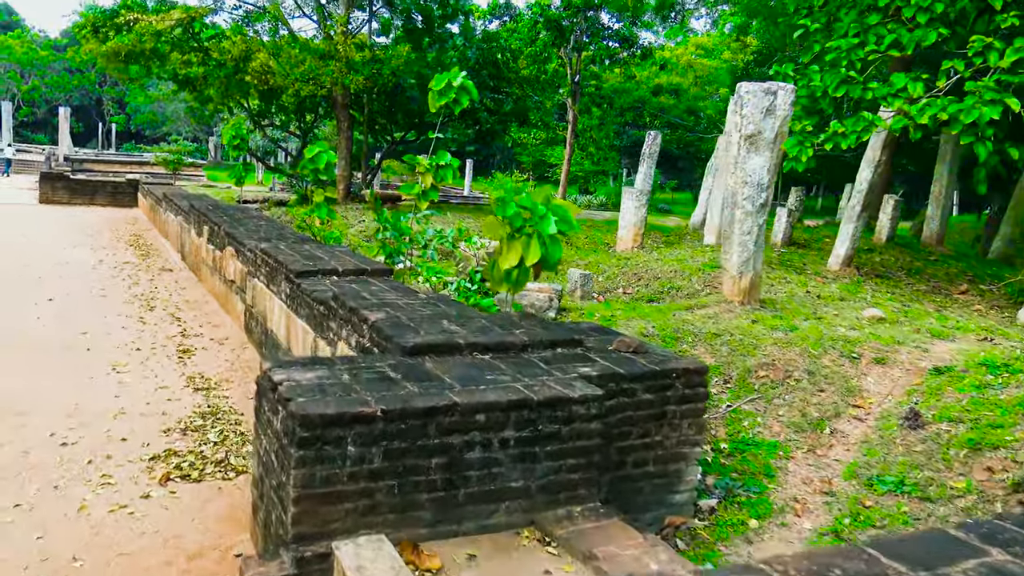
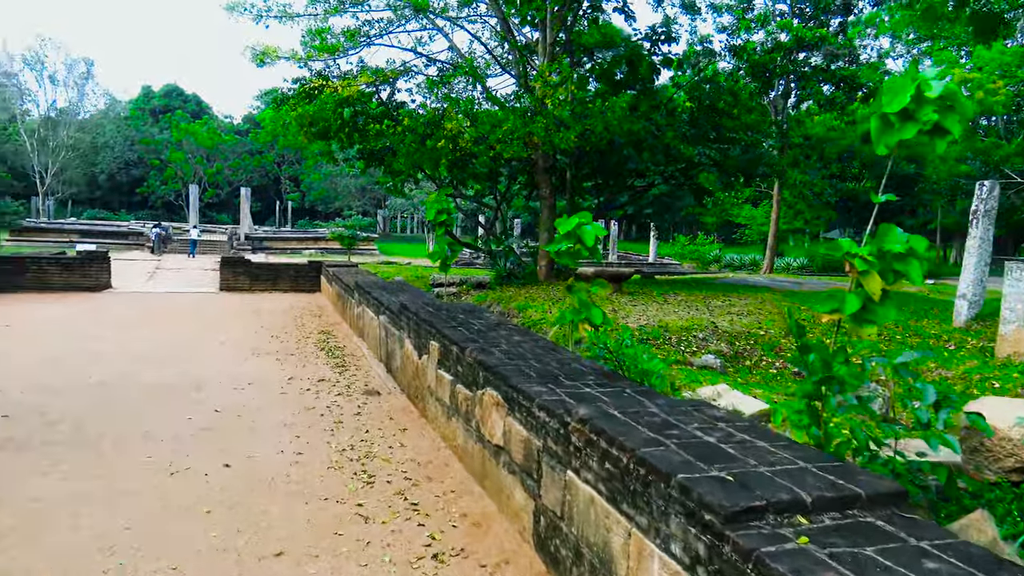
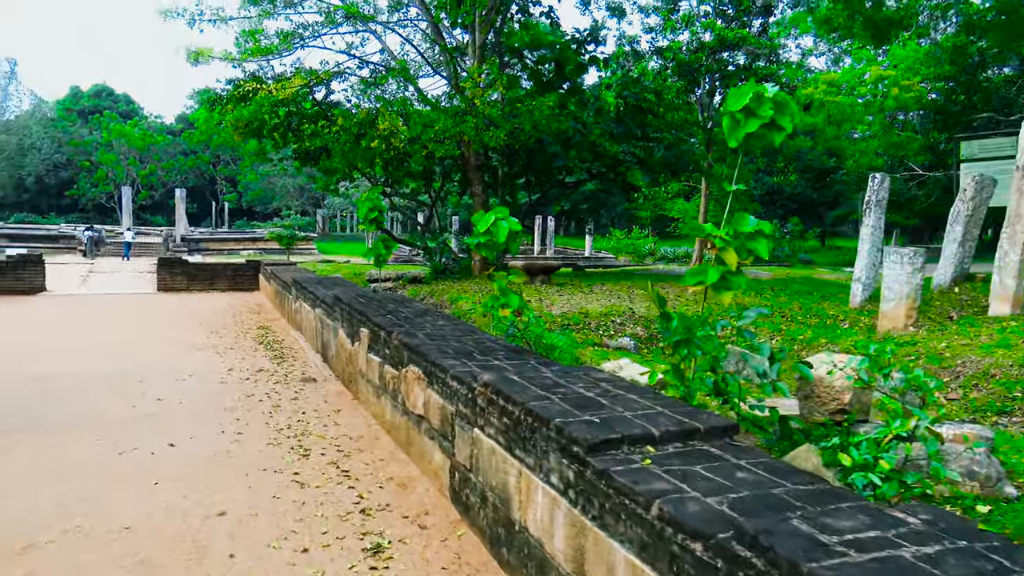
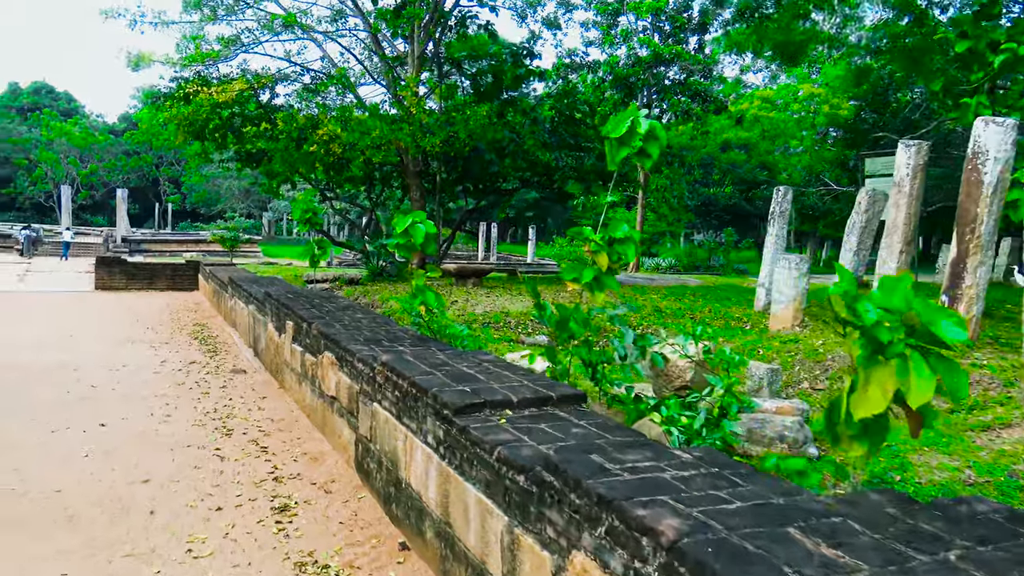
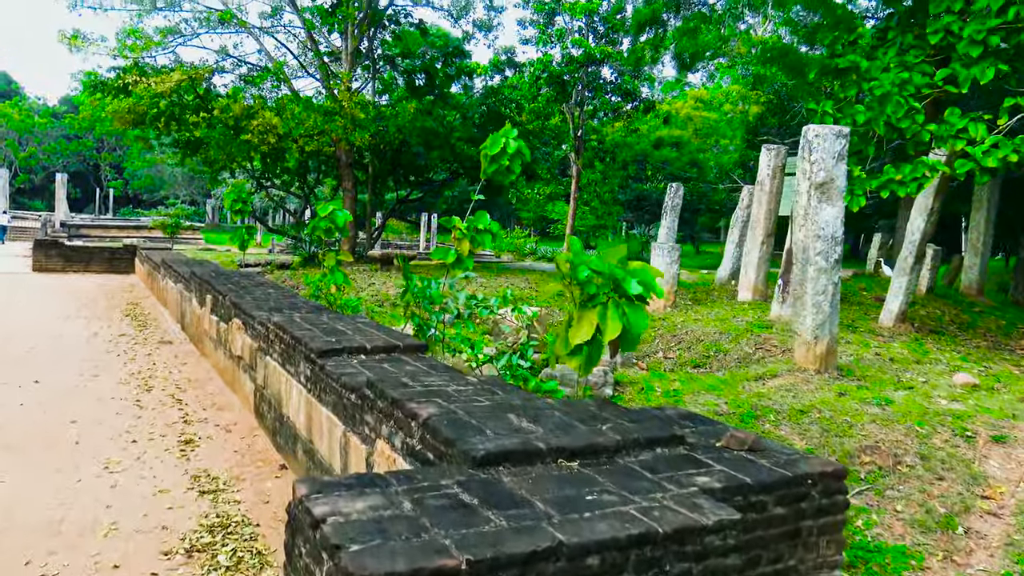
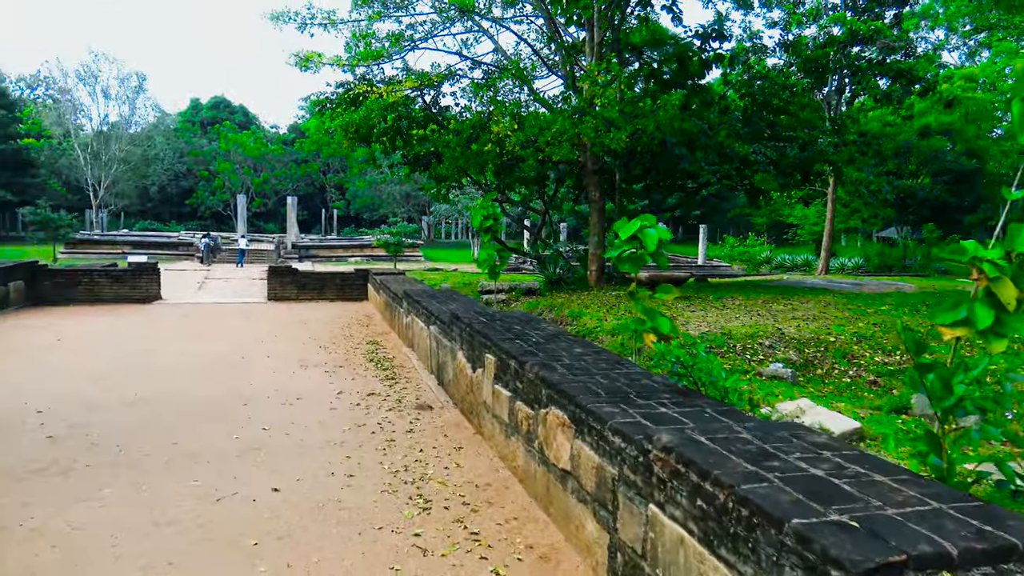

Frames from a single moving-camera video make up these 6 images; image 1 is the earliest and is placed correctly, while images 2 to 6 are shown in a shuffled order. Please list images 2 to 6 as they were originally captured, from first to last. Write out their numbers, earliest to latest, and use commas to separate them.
5, 4, 3, 2, 6
